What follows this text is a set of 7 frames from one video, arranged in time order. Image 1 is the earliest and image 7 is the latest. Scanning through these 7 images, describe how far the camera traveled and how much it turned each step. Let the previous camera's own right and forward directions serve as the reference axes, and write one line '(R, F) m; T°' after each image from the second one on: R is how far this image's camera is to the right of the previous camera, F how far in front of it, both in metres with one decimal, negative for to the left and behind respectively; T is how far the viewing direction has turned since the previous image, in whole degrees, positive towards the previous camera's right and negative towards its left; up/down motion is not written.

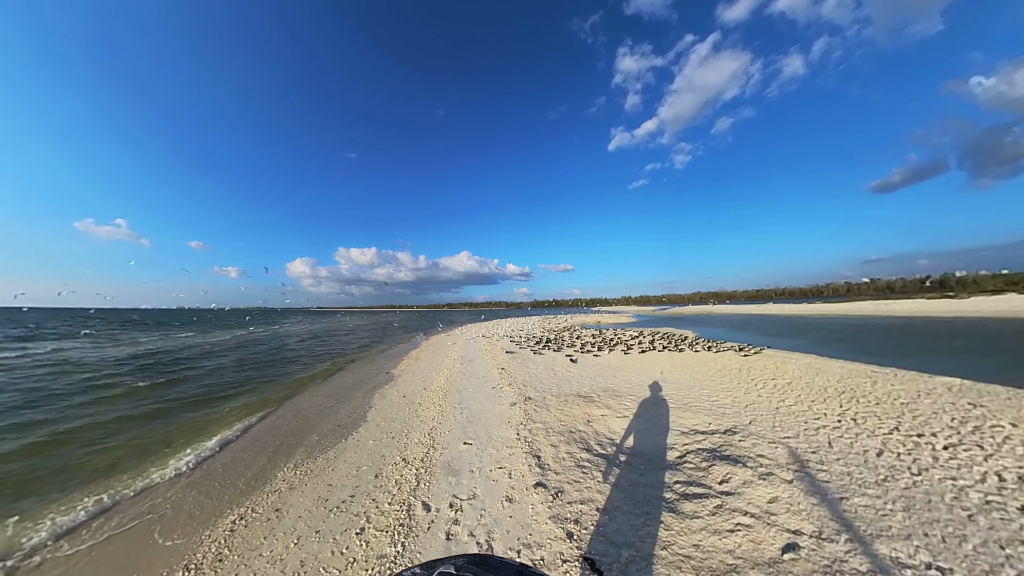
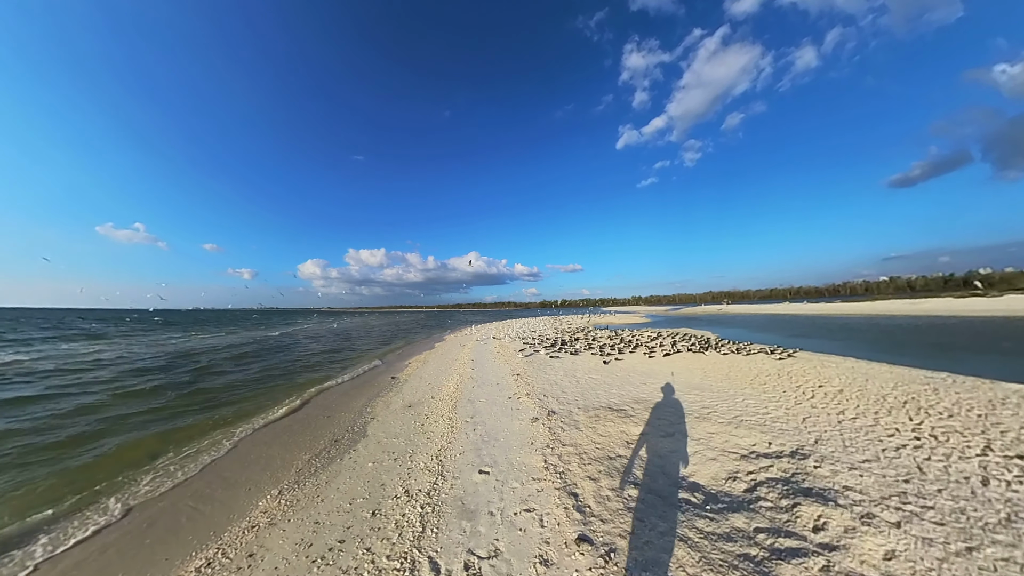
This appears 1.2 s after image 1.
(-0.3, +1.3) m; -1°
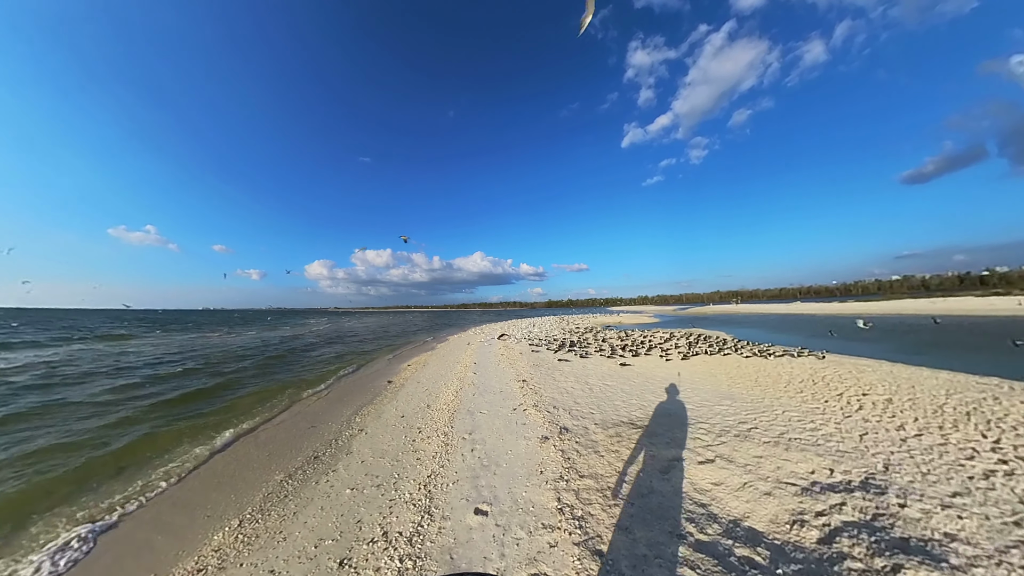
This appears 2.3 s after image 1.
(0.0, +1.2) m; -1°
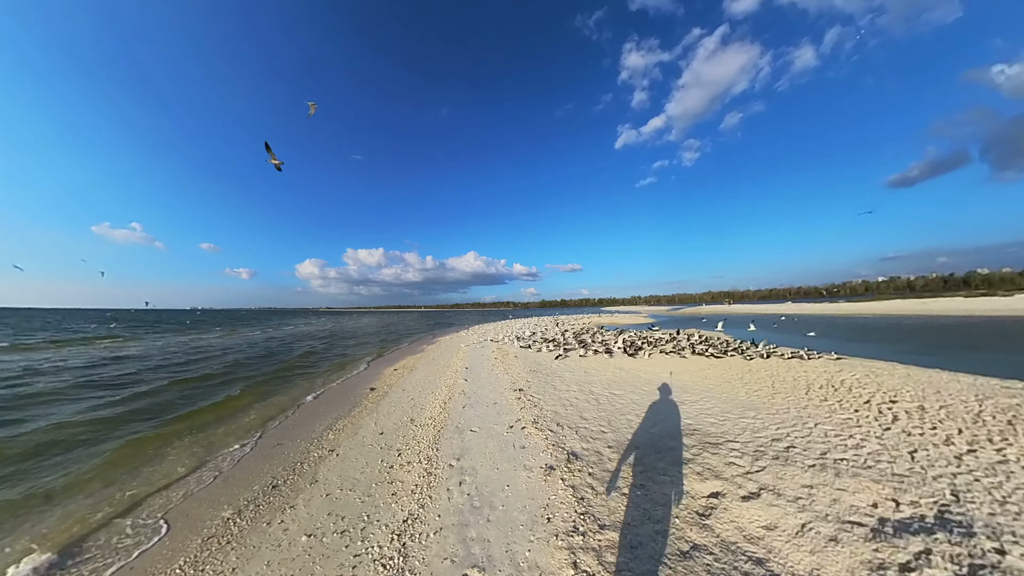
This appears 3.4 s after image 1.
(-0.1, +1.2) m; +1°
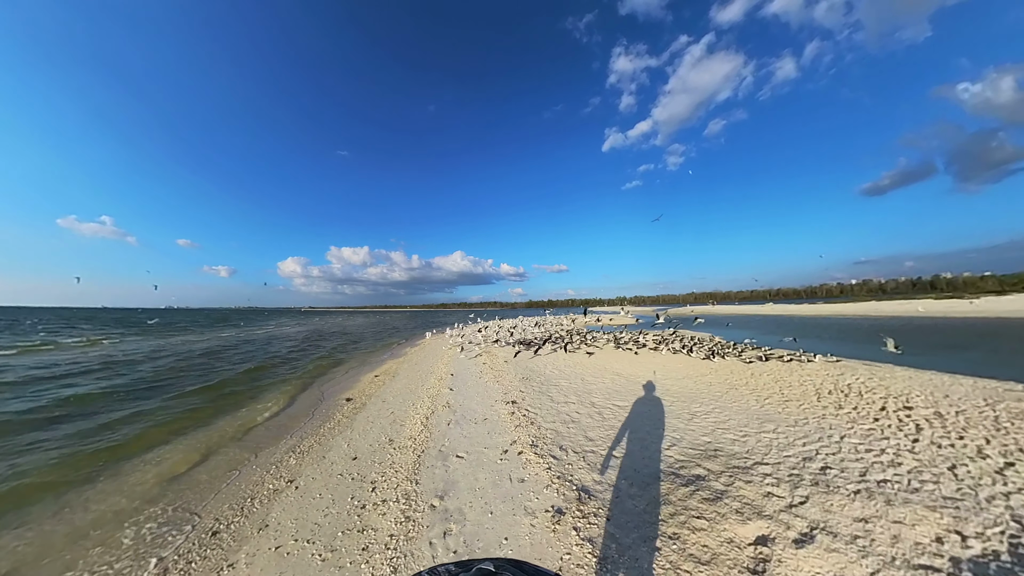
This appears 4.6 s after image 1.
(-0.2, +1.1) m; +2°
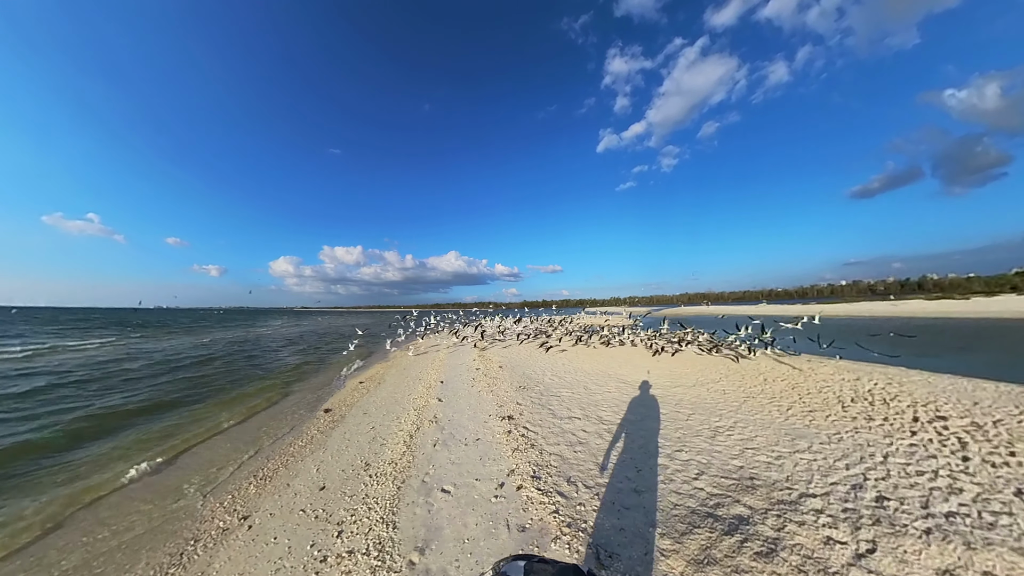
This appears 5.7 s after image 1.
(-0.1, +1.1) m; +1°
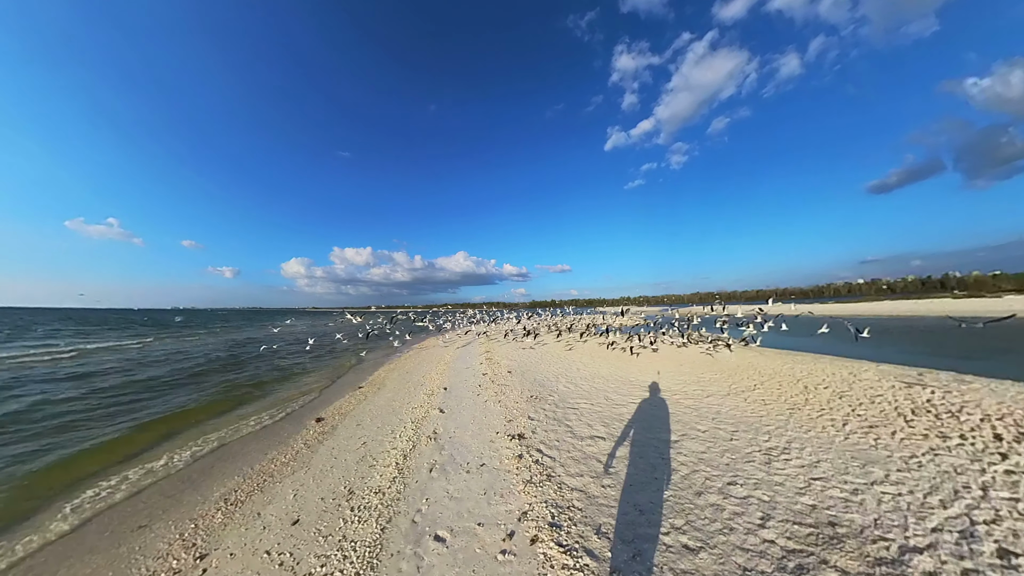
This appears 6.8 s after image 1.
(0.0, +1.1) m; -1°
